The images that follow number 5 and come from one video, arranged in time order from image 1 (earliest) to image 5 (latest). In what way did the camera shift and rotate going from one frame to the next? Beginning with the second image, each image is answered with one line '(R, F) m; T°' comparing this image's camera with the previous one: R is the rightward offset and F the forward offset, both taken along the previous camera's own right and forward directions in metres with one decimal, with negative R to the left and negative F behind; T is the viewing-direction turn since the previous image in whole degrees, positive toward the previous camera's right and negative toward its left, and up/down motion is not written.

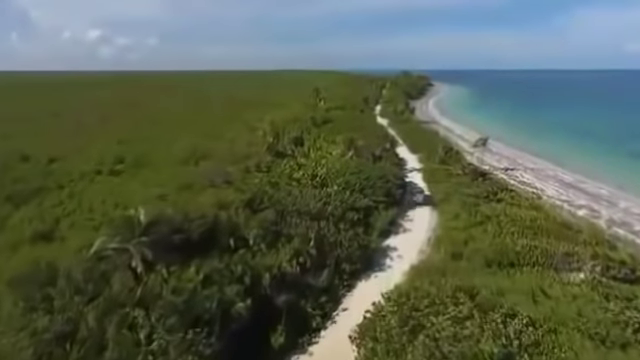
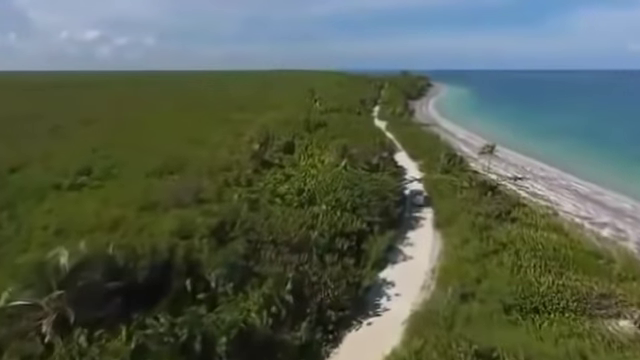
(+0.5, +4.1) m; 0°
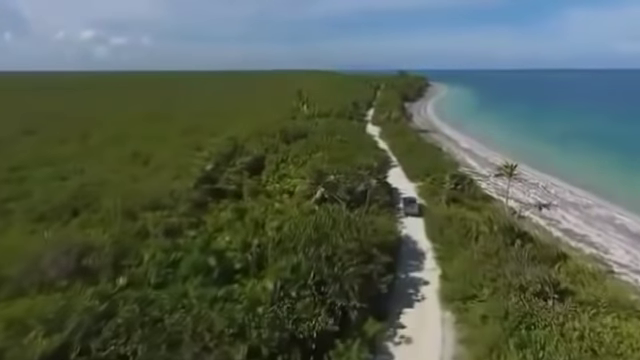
(+1.2, +9.1) m; 0°
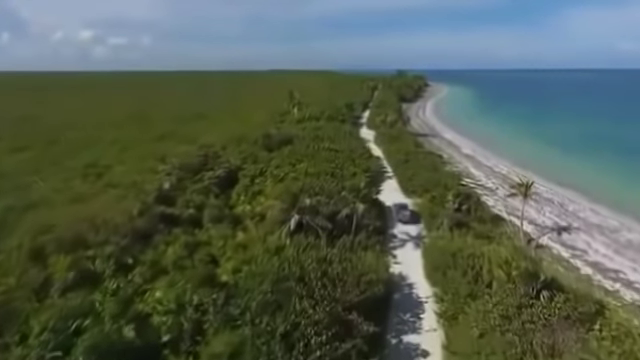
(+0.8, +5.3) m; 0°
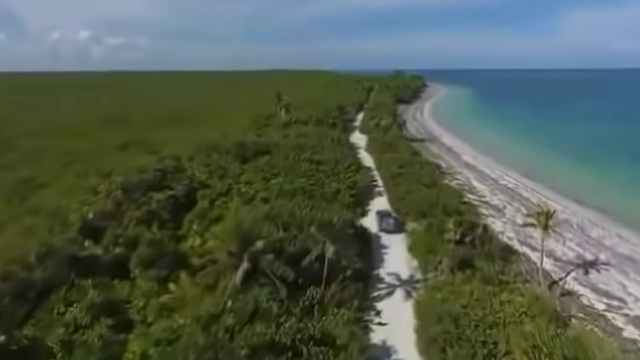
(+1.0, +5.6) m; 0°
